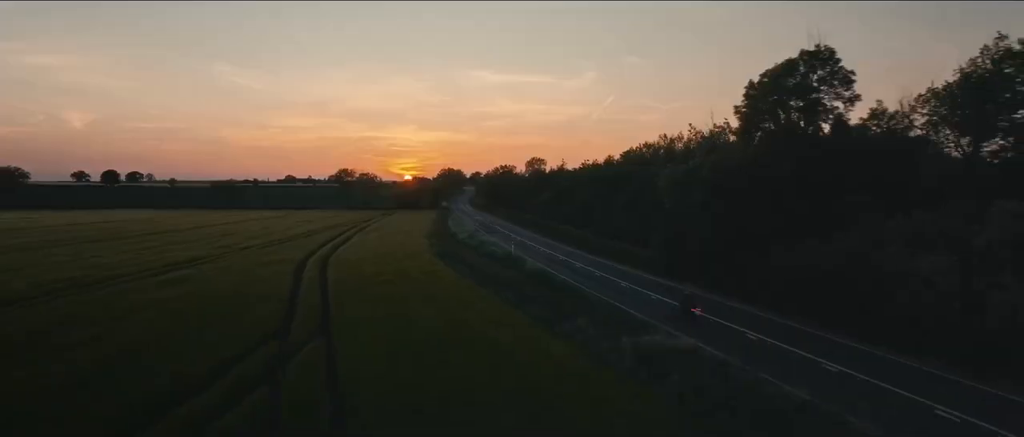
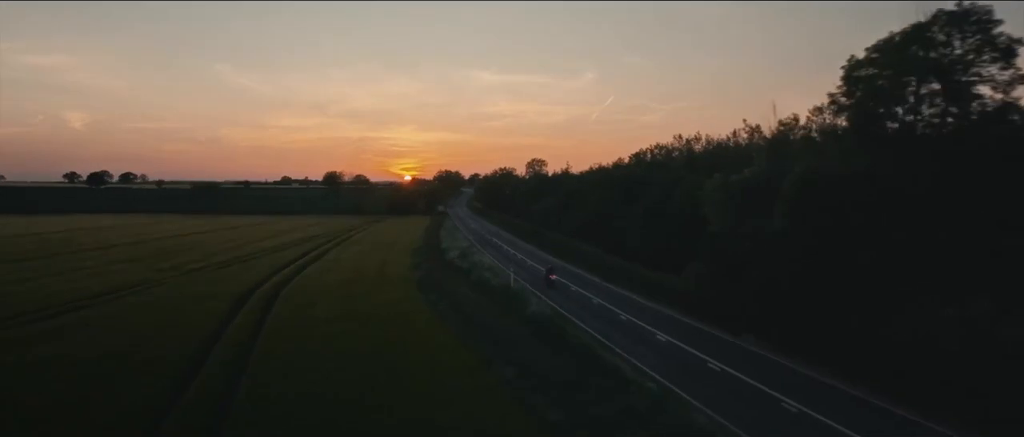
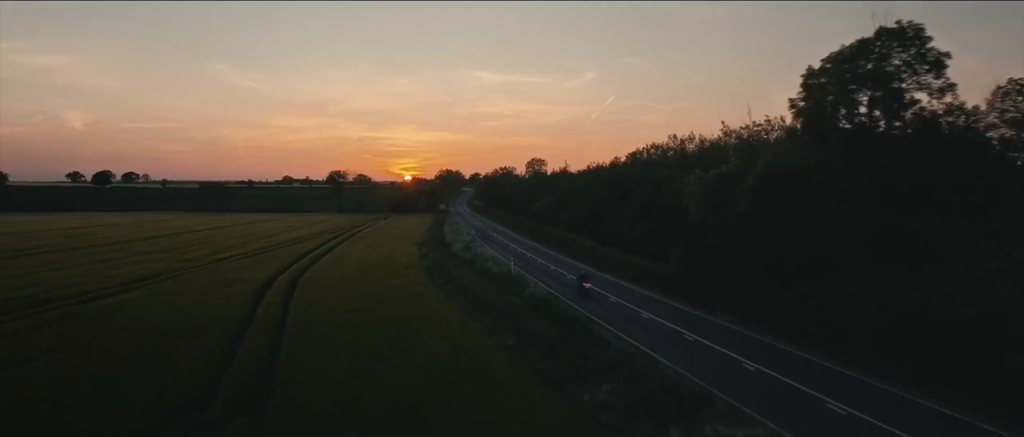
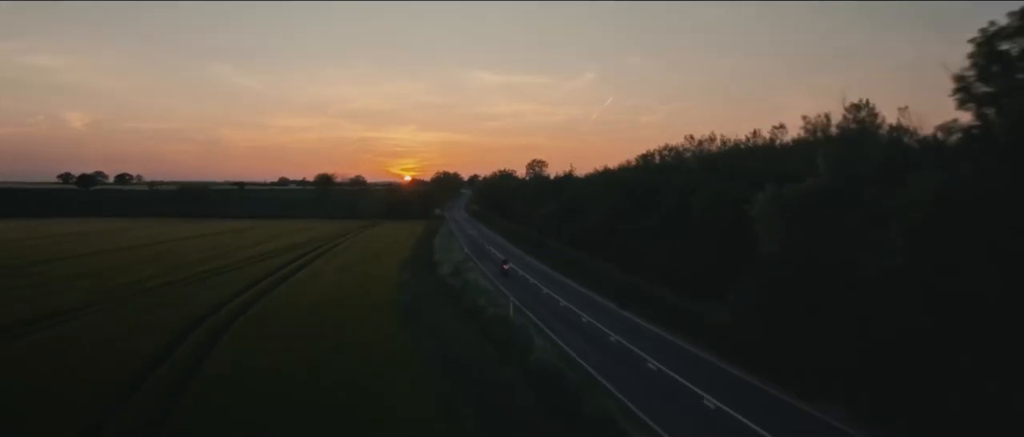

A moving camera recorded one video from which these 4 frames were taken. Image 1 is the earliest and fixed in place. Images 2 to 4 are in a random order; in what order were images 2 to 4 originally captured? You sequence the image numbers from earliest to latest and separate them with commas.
3, 2, 4
